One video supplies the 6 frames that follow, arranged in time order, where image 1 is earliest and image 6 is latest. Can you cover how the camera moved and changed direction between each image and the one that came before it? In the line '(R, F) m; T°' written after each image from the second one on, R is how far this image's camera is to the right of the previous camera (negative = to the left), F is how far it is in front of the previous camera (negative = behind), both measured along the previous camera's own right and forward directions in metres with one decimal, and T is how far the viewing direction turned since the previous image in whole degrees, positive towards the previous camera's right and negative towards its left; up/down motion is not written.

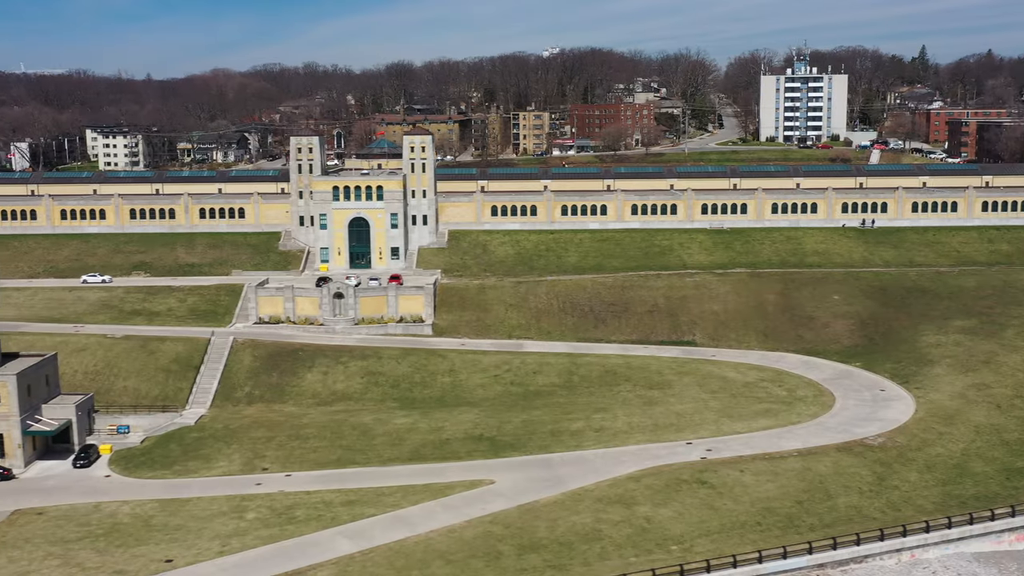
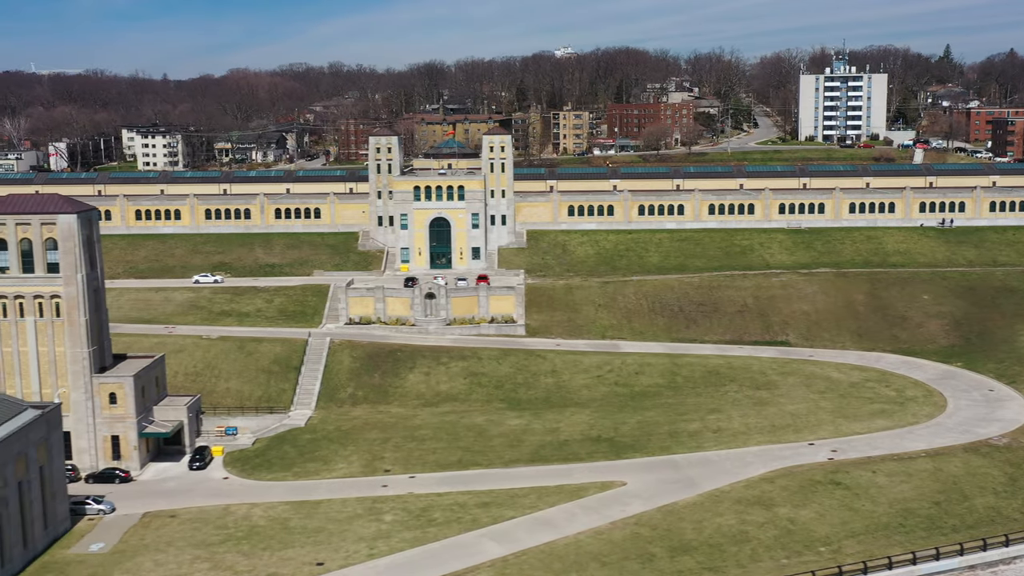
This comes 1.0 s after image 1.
(-6.1, +0.3) m; 0°
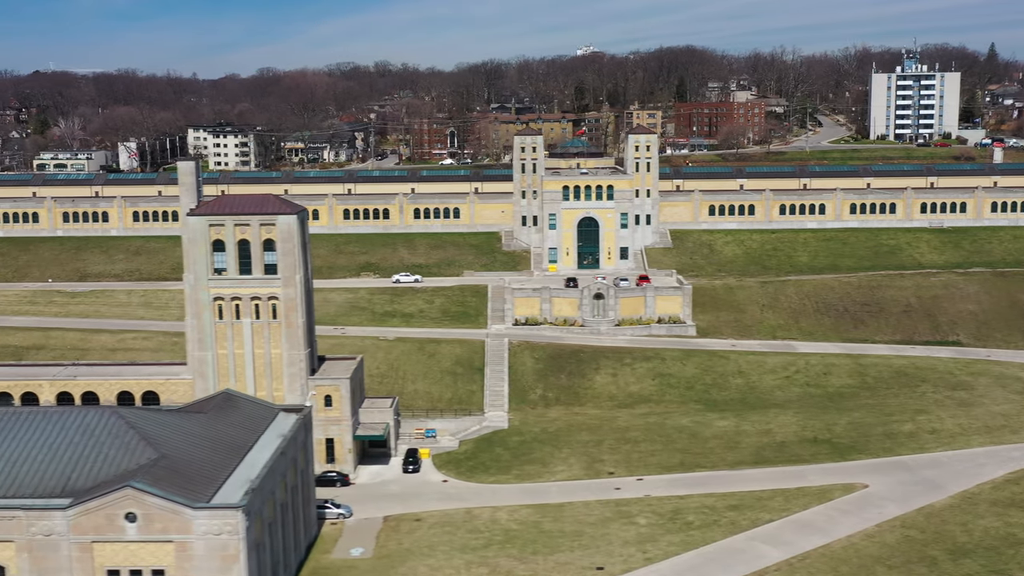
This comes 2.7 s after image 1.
(-11.1, +0.5) m; 0°
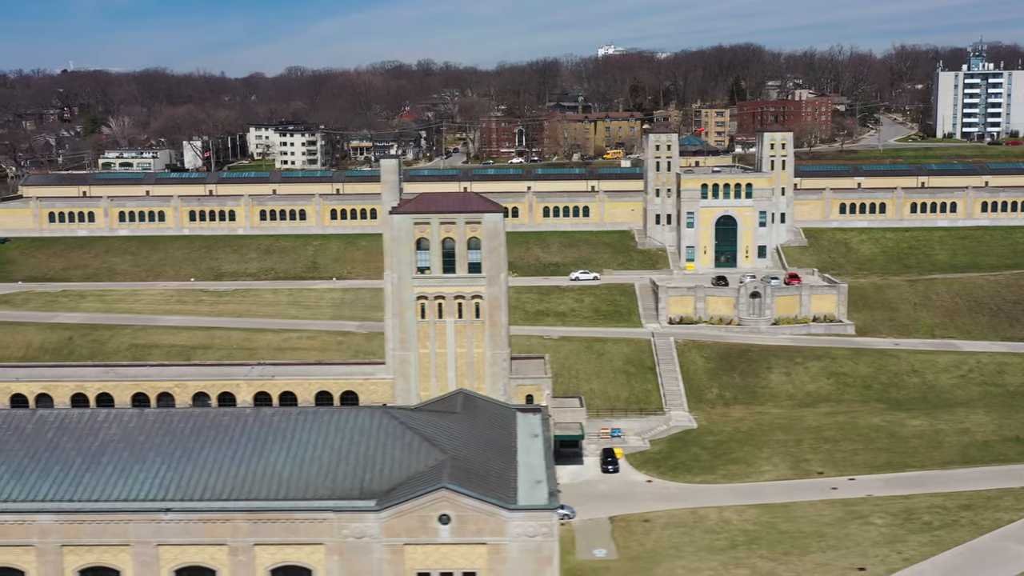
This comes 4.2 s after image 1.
(-10.2, +0.4) m; 0°
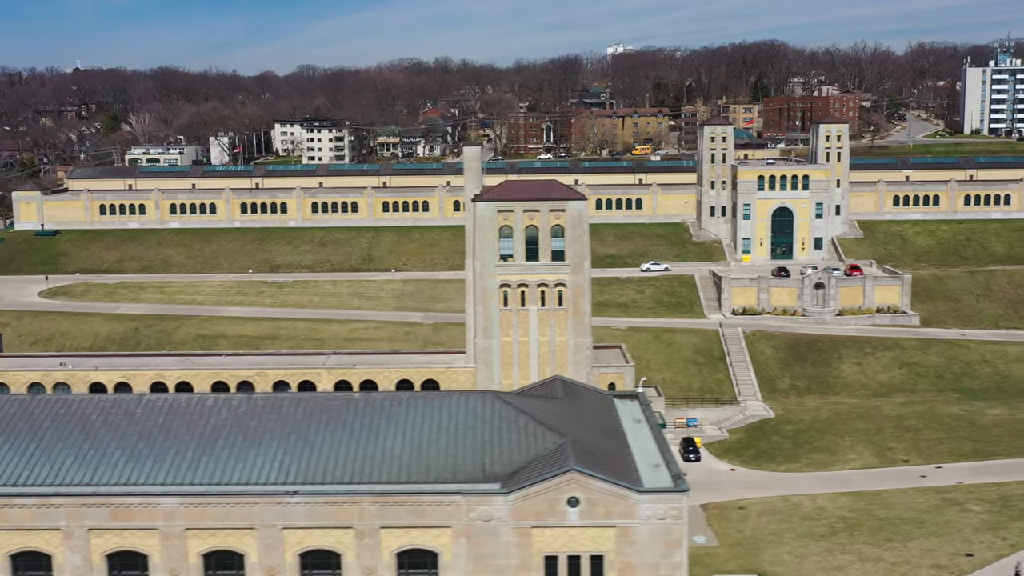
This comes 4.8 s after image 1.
(-4.1, +0.2) m; 0°
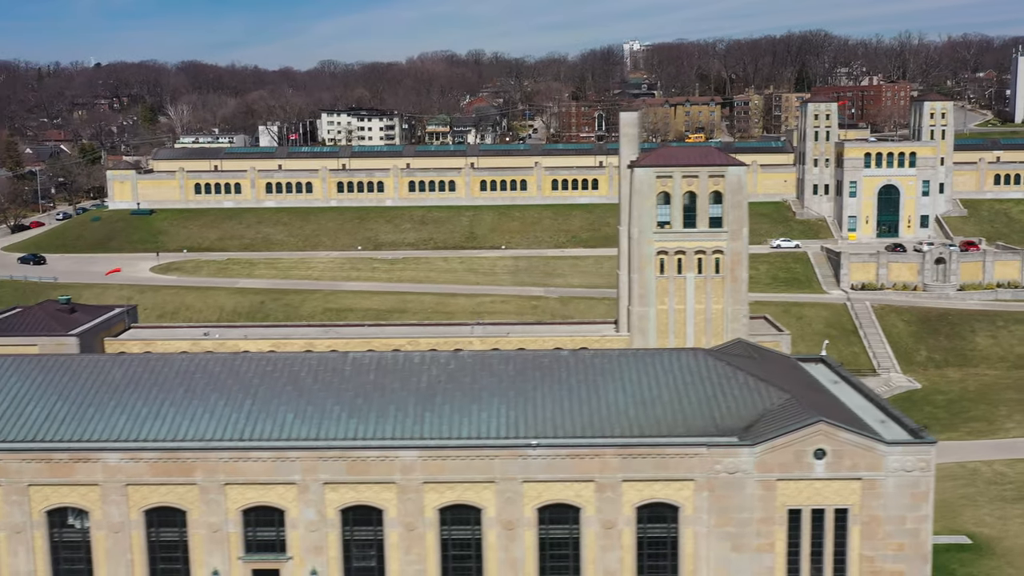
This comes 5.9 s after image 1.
(-7.7, +0.5) m; 0°
